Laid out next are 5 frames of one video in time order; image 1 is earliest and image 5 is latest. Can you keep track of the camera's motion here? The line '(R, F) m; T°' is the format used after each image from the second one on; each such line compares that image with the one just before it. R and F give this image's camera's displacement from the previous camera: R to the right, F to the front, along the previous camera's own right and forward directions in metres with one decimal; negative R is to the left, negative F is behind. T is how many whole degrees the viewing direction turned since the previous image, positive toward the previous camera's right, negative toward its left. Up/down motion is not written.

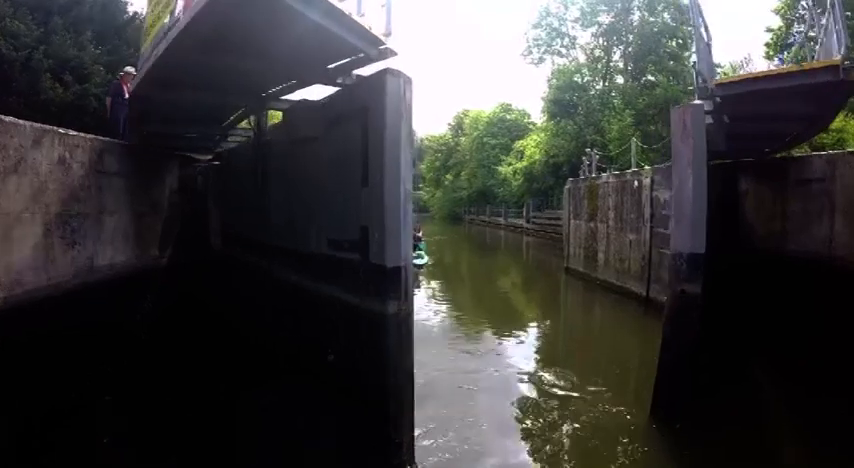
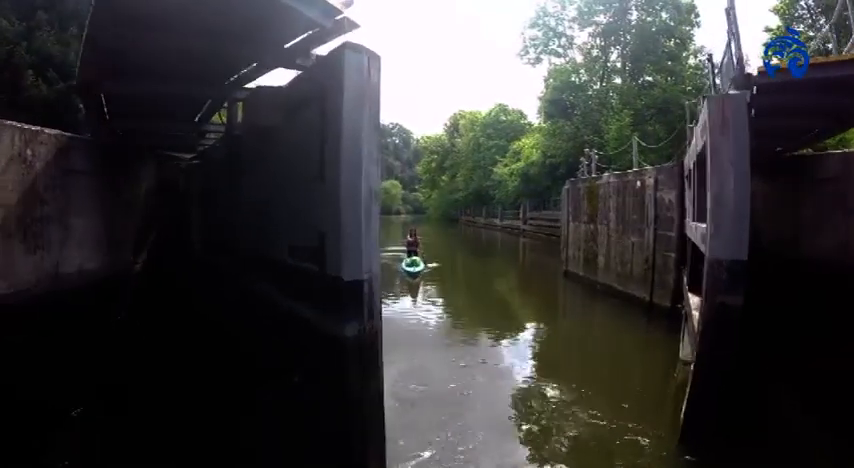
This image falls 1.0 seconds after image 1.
(+0.1, +0.6) m; 0°
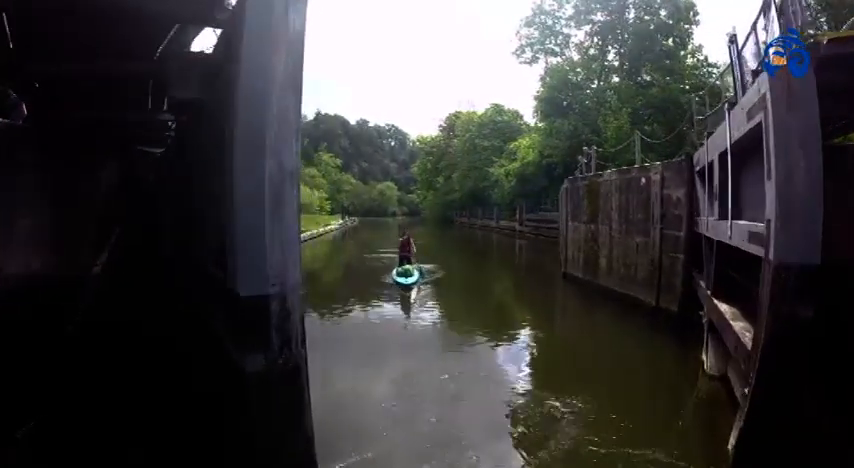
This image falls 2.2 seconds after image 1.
(+0.1, +0.8) m; 0°
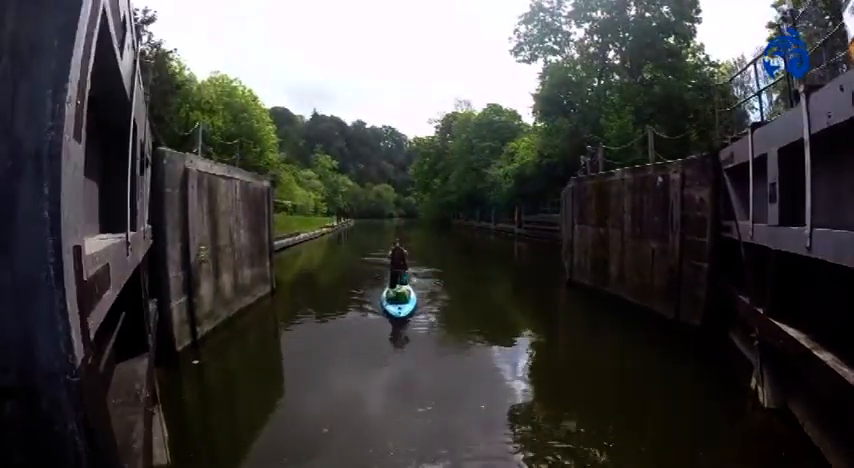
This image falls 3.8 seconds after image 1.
(+0.1, +1.2) m; 0°
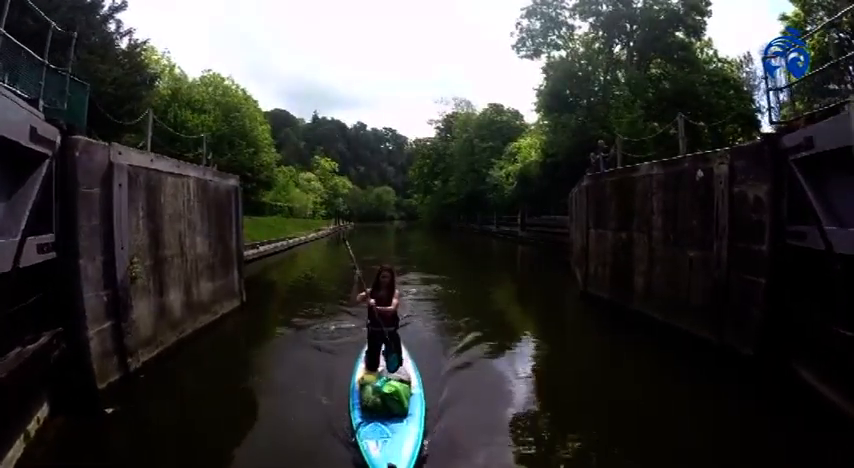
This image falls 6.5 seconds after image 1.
(+0.2, +1.9) m; 0°
